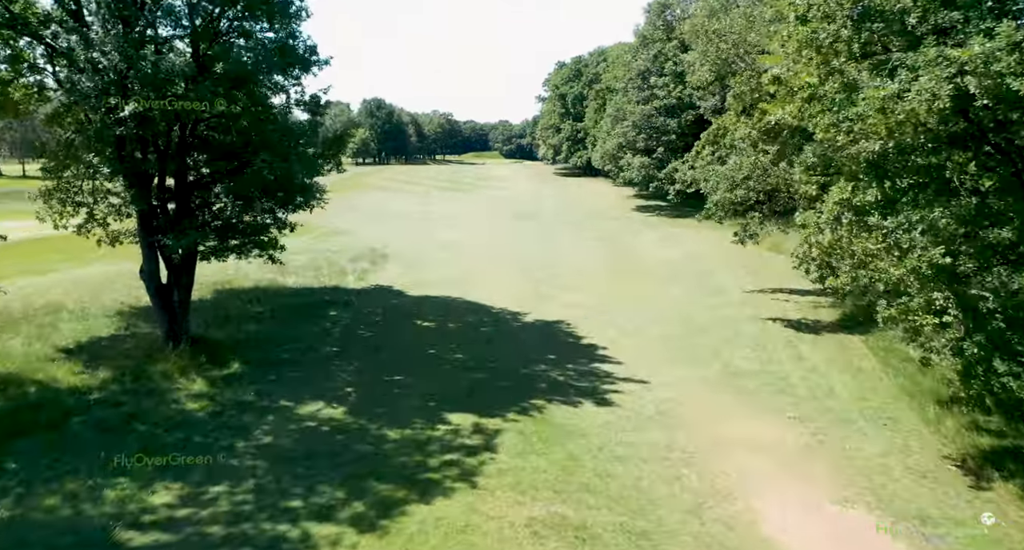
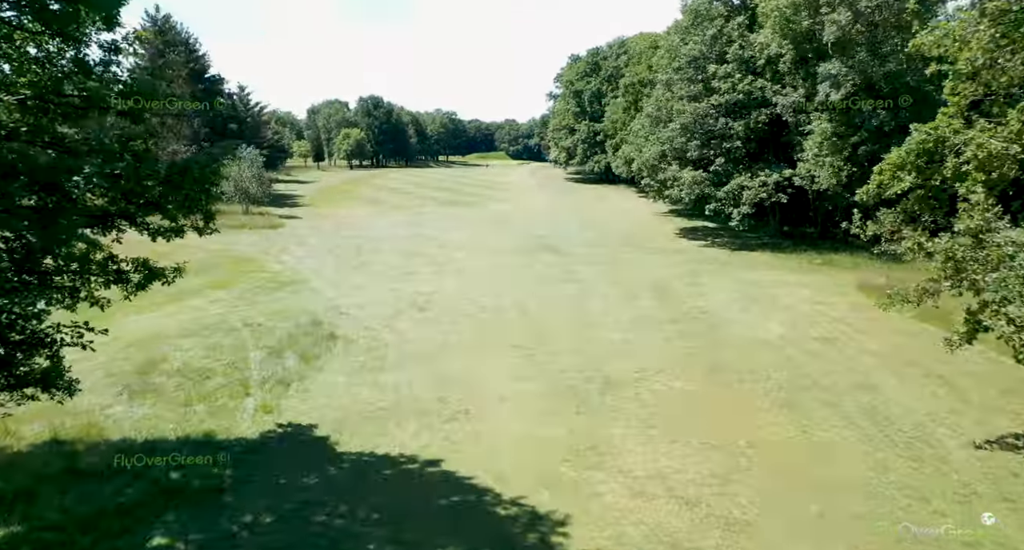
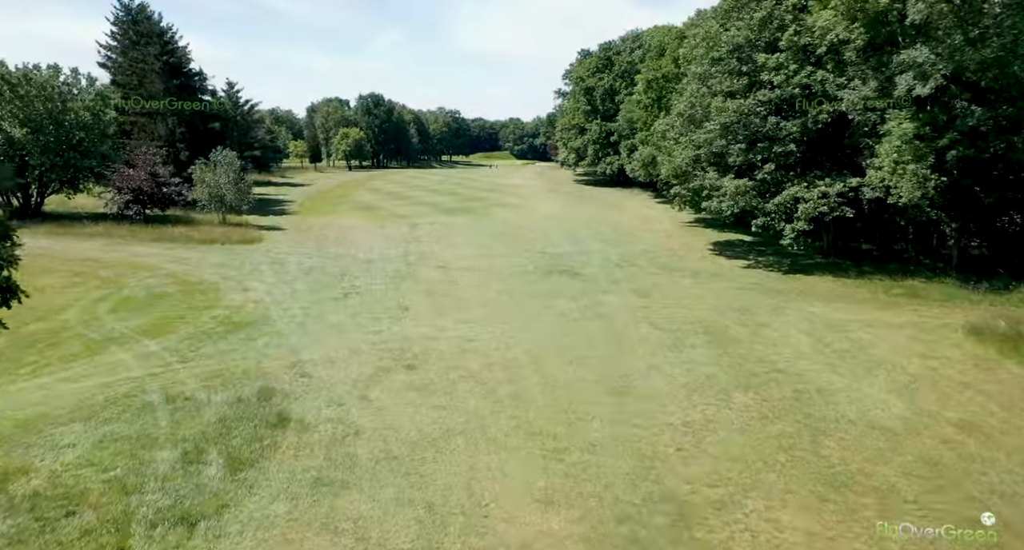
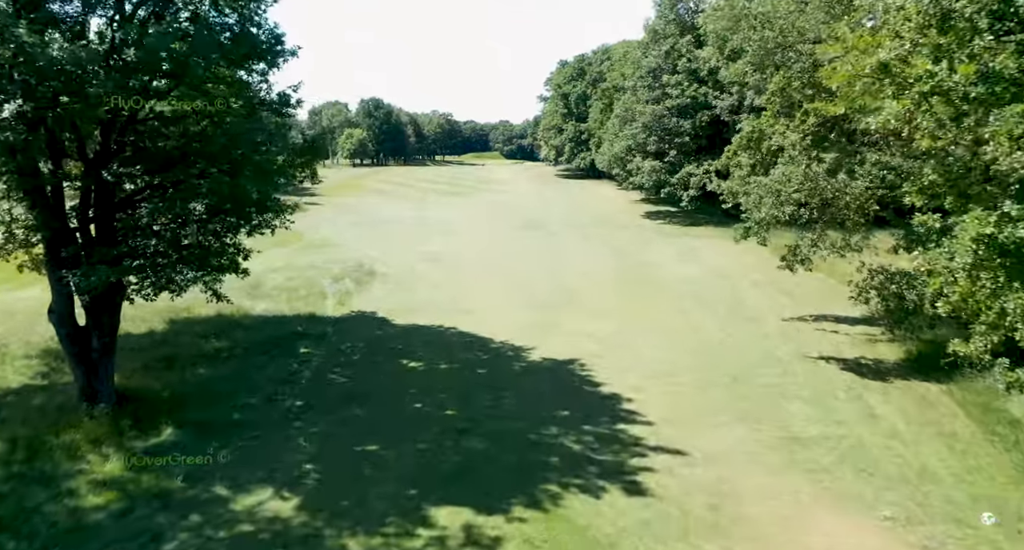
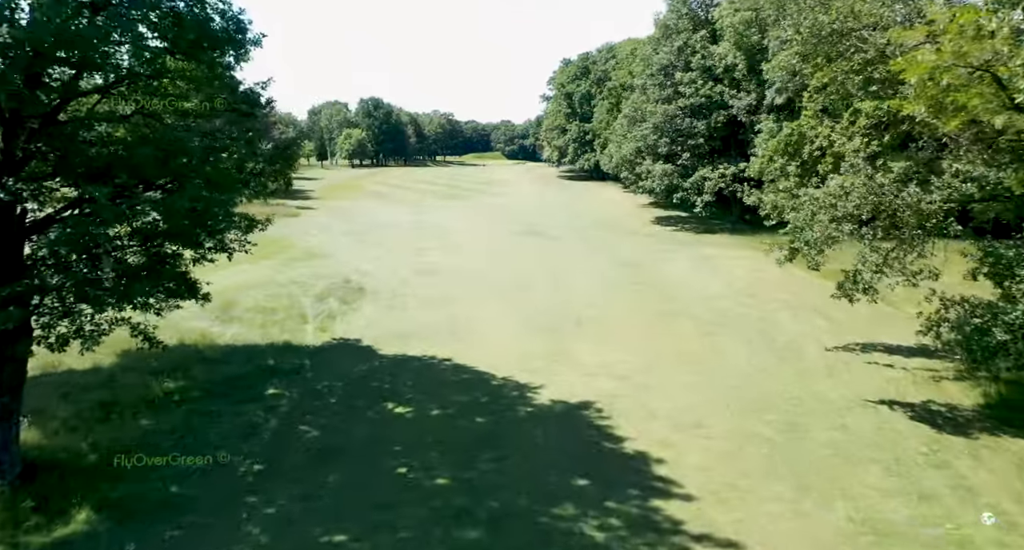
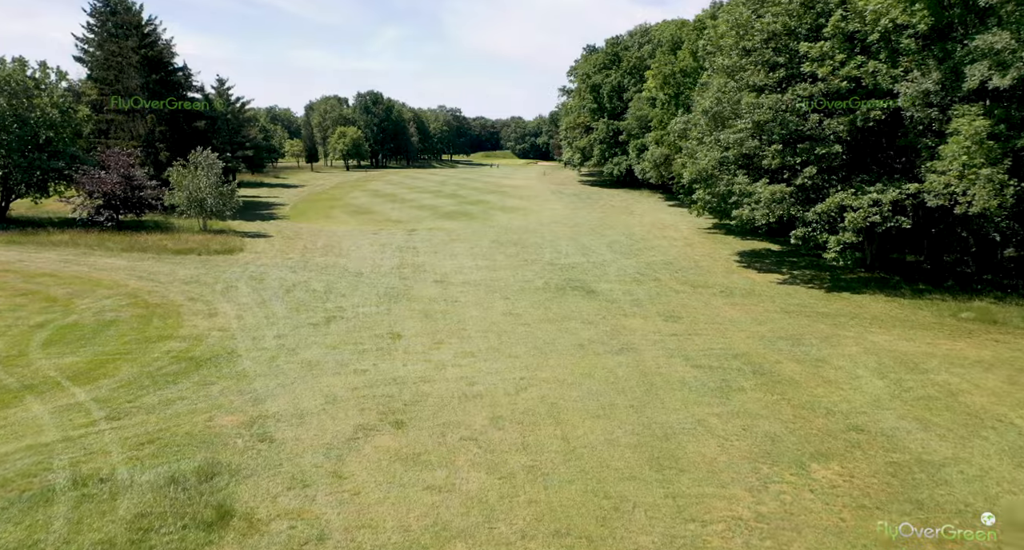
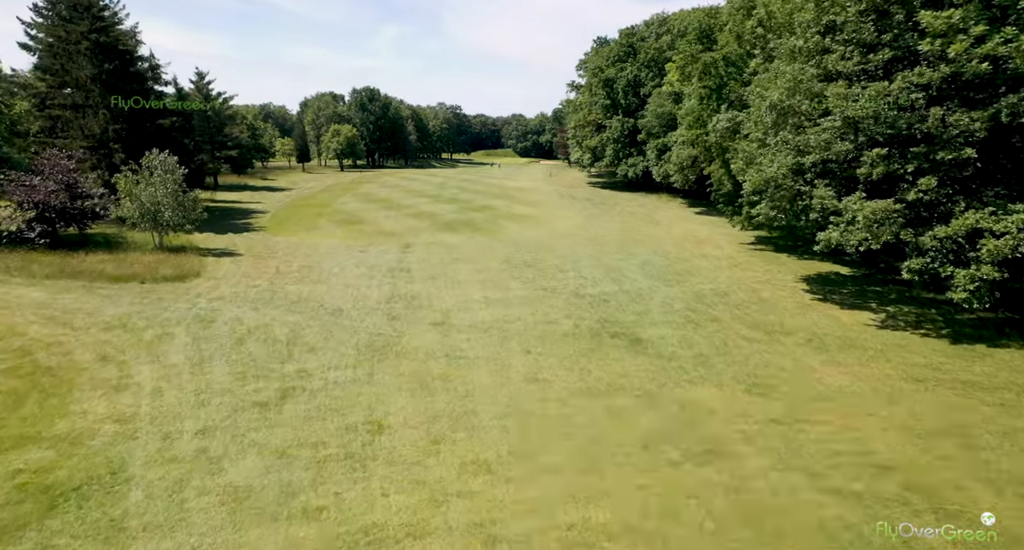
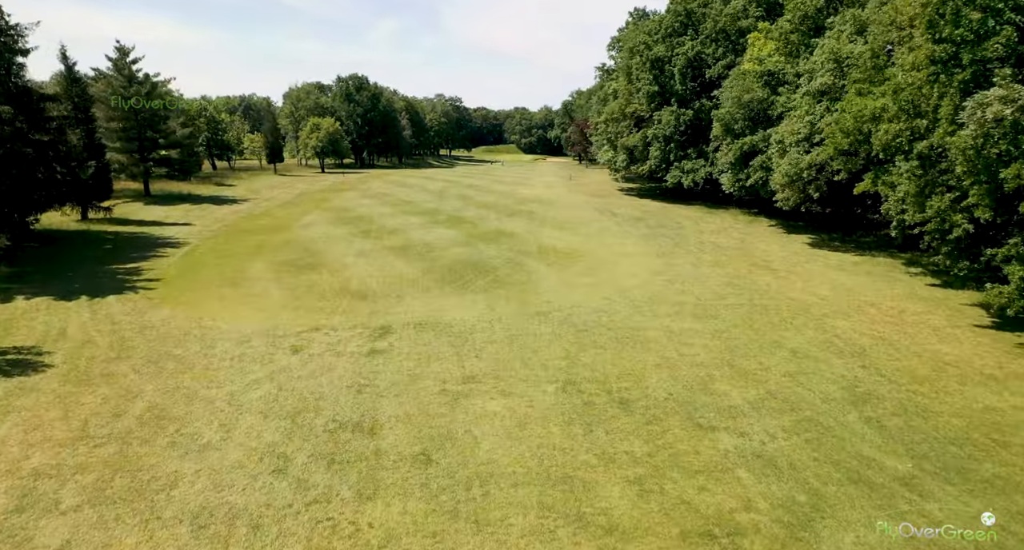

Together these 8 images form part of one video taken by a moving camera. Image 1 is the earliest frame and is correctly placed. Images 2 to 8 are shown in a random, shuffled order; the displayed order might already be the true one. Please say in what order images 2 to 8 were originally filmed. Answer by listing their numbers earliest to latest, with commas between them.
4, 5, 2, 3, 6, 7, 8
